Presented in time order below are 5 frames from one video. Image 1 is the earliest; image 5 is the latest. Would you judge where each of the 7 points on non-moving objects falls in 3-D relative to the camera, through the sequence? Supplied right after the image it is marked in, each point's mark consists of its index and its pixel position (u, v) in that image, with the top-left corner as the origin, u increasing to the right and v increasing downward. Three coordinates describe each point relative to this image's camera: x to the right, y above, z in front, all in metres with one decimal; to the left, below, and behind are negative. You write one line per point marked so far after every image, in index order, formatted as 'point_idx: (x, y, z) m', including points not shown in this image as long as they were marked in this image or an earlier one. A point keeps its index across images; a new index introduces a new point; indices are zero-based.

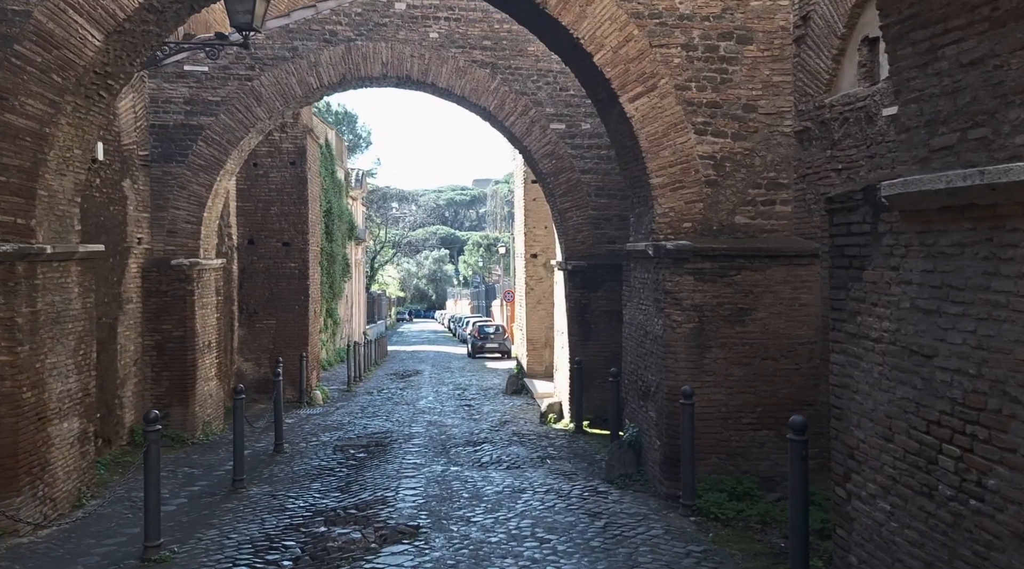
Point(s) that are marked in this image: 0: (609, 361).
0: (+1.4, -1.1, +12.6) m
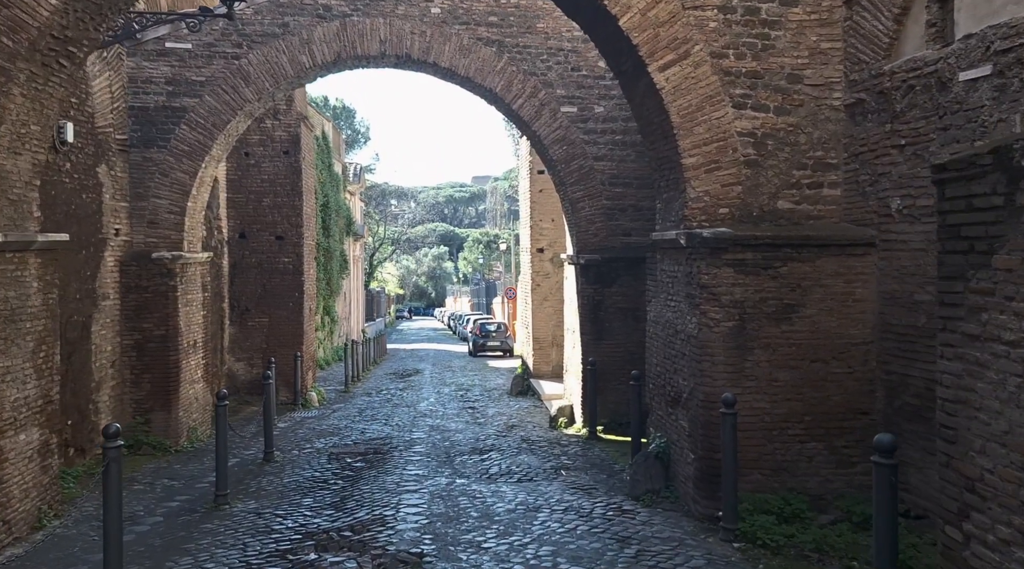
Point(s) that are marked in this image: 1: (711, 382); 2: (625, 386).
0: (+1.5, -1.1, +11.7) m
1: (+1.5, -0.7, +6.6) m
2: (+1.5, -1.4, +11.7) m
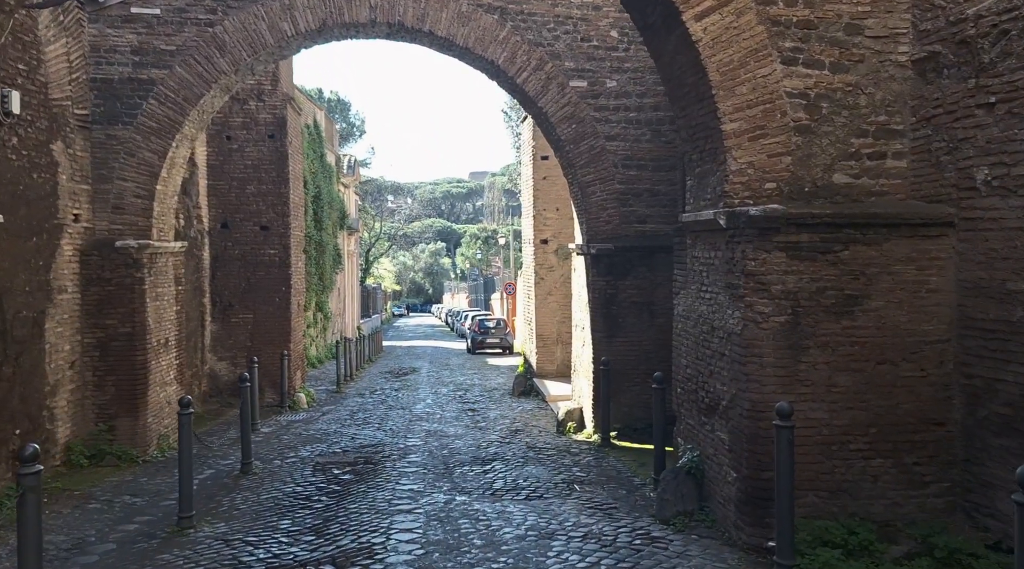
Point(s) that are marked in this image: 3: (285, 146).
0: (+1.6, -0.9, +10.7) m
1: (+1.6, -0.7, +5.6) m
2: (+1.6, -1.3, +10.6) m
3: (-4.0, +2.4, +15.2) m
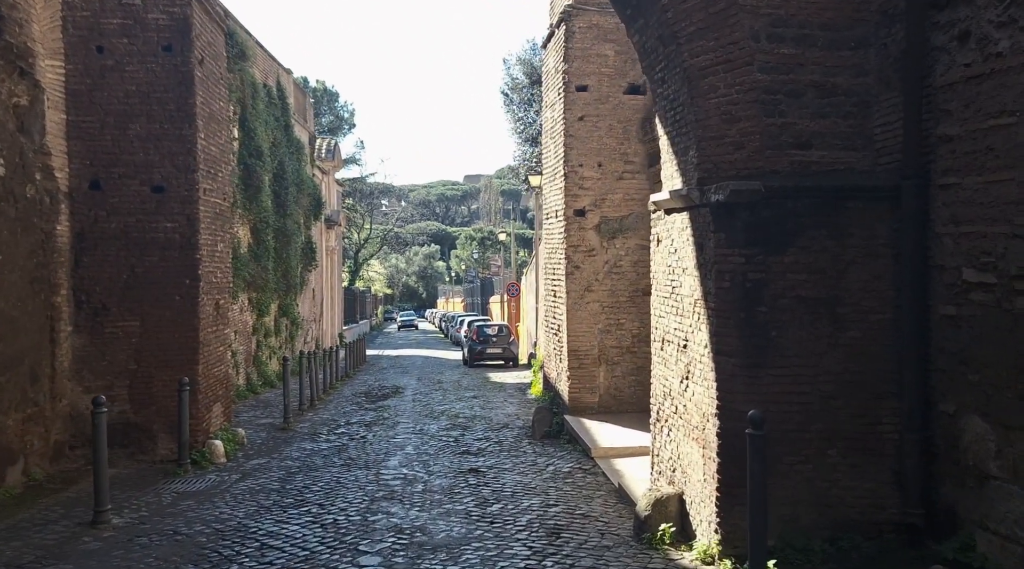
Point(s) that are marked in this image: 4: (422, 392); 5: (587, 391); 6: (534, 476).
0: (+1.9, -0.8, +5.4) m
1: (+1.9, -0.5, +0.3) m
2: (+1.9, -1.2, +5.4) m
3: (-3.7, +2.6, +9.9) m
4: (-1.9, -2.3, +18.5) m
5: (+1.0, -1.3, +10.9) m
6: (+0.2, -1.9, +8.6) m
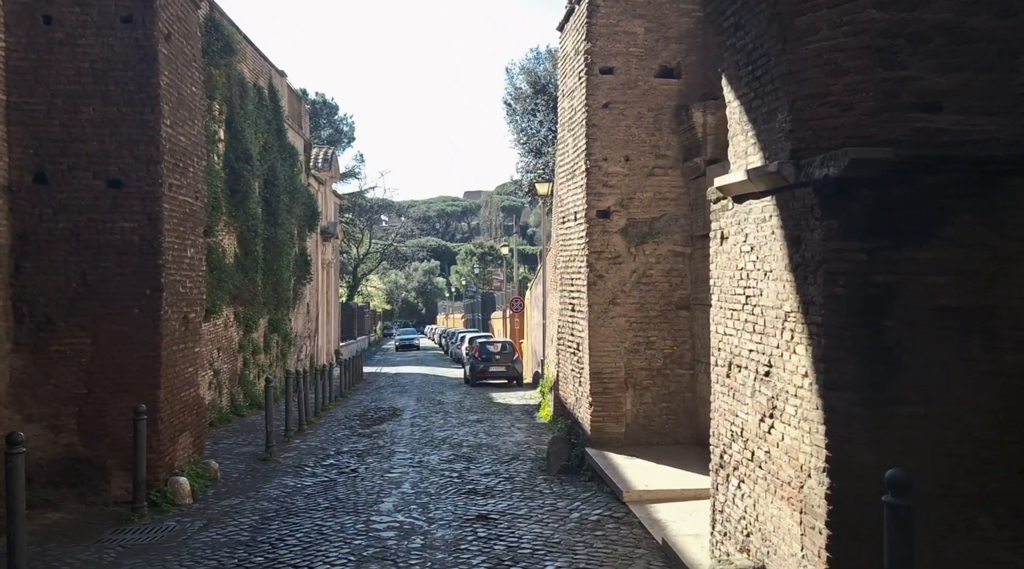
0: (+2.0, -0.8, +3.9) m
1: (+2.1, -0.4, -1.2) m
2: (+2.0, -1.2, +3.9) m
3: (-3.6, +2.5, +8.5) m
4: (-1.8, -2.6, +17.0) m
5: (+1.1, -1.5, +9.5) m
6: (+0.4, -2.0, +7.1) m
